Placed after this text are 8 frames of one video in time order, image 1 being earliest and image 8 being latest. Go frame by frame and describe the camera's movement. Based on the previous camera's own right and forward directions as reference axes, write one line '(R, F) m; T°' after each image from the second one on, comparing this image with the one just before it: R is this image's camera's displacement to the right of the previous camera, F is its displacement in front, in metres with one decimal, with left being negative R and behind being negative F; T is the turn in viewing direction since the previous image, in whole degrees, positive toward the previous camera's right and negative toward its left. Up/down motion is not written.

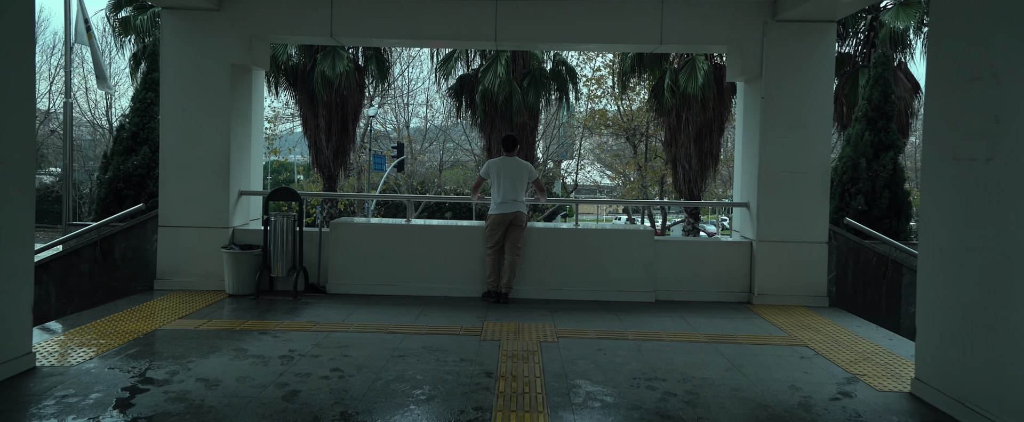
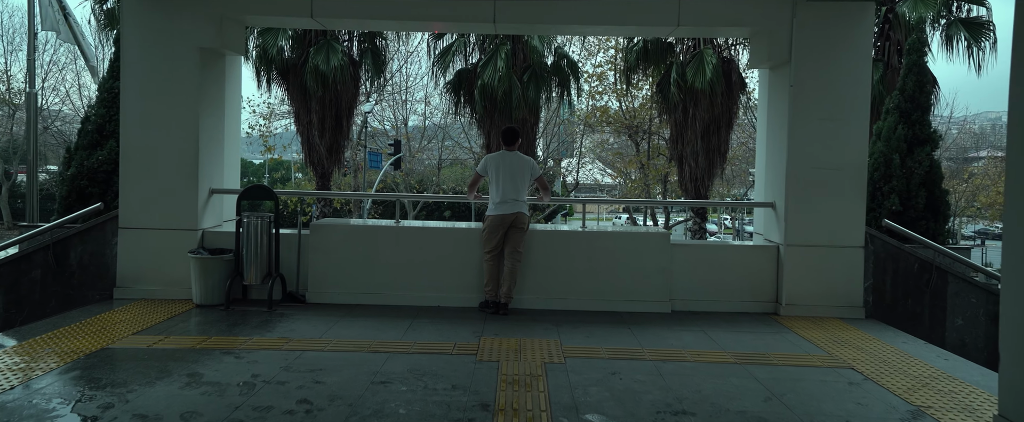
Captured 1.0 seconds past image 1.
(0.0, +0.6) m; 0°
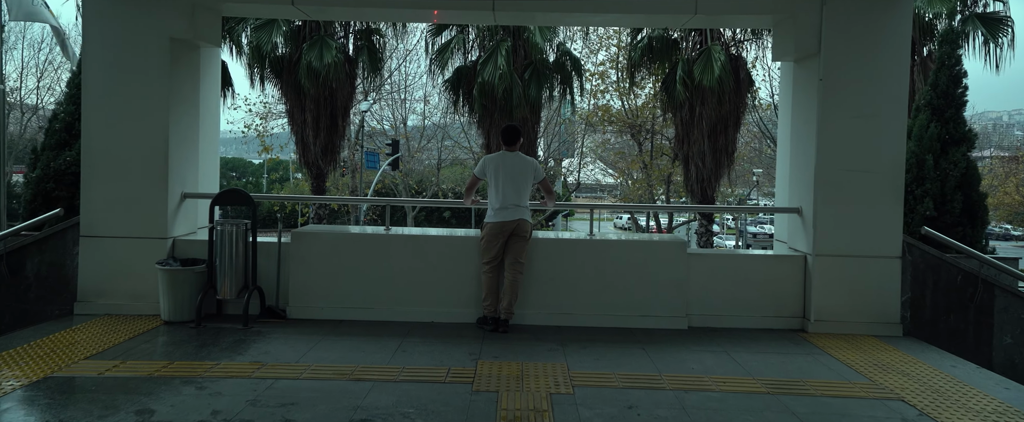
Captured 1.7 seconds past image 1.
(0.0, +0.5) m; 0°
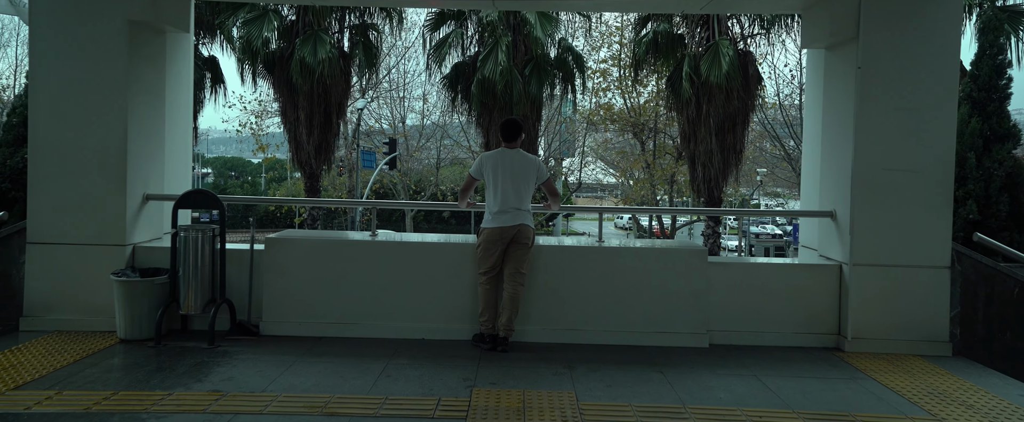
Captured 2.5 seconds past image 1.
(0.0, +0.6) m; 0°
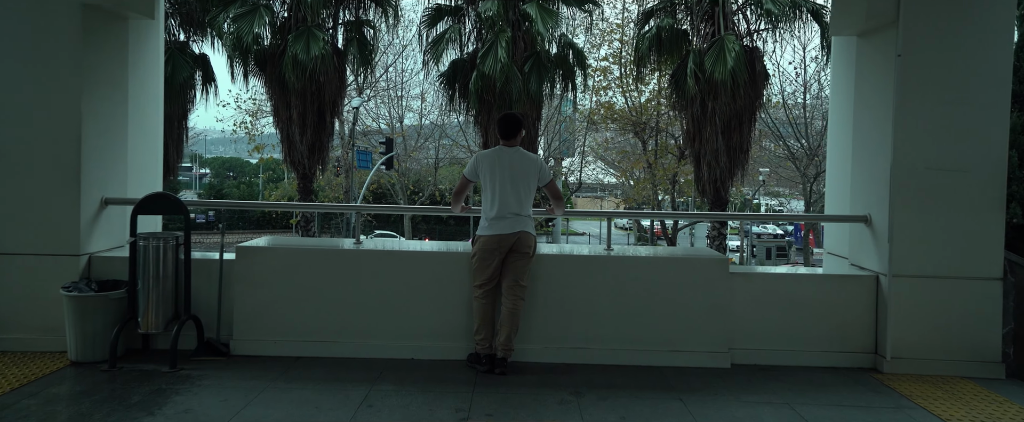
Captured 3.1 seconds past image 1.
(0.0, +0.5) m; 0°
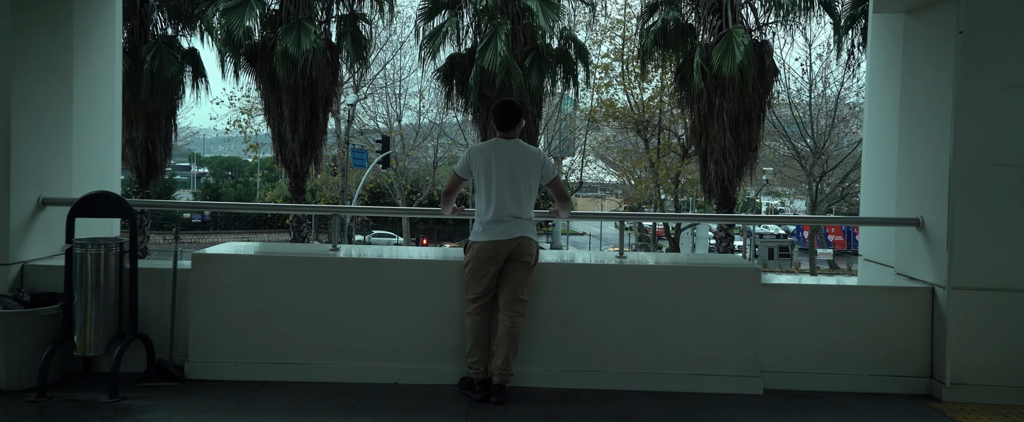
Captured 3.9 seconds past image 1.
(0.0, +0.6) m; 0°
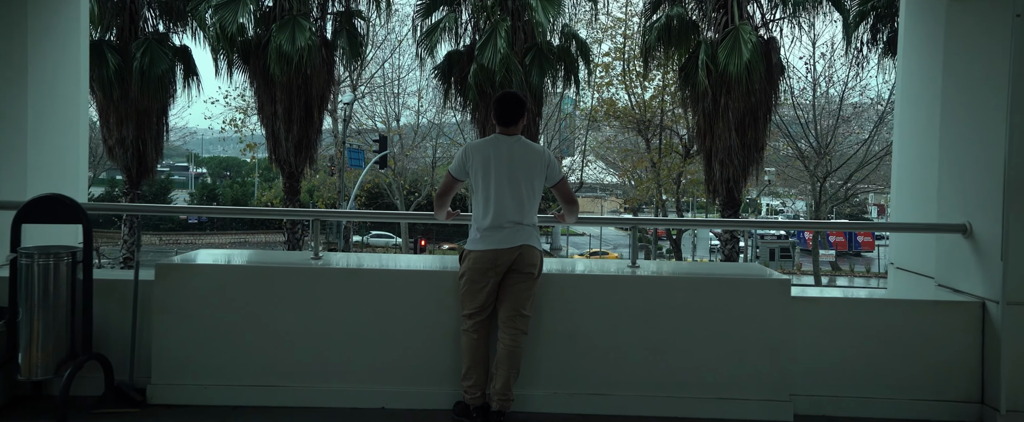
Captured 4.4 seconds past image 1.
(0.0, +0.4) m; 0°
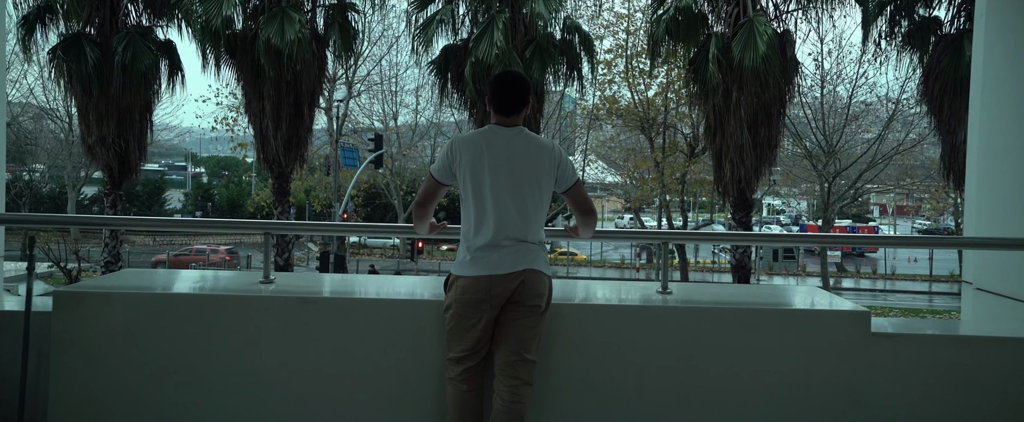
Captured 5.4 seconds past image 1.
(0.0, +0.7) m; 0°
